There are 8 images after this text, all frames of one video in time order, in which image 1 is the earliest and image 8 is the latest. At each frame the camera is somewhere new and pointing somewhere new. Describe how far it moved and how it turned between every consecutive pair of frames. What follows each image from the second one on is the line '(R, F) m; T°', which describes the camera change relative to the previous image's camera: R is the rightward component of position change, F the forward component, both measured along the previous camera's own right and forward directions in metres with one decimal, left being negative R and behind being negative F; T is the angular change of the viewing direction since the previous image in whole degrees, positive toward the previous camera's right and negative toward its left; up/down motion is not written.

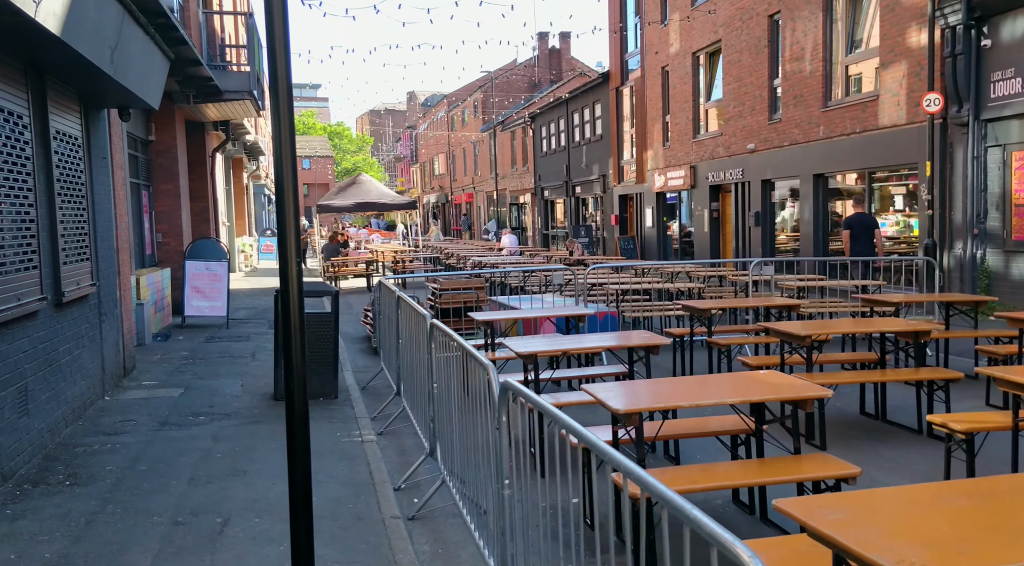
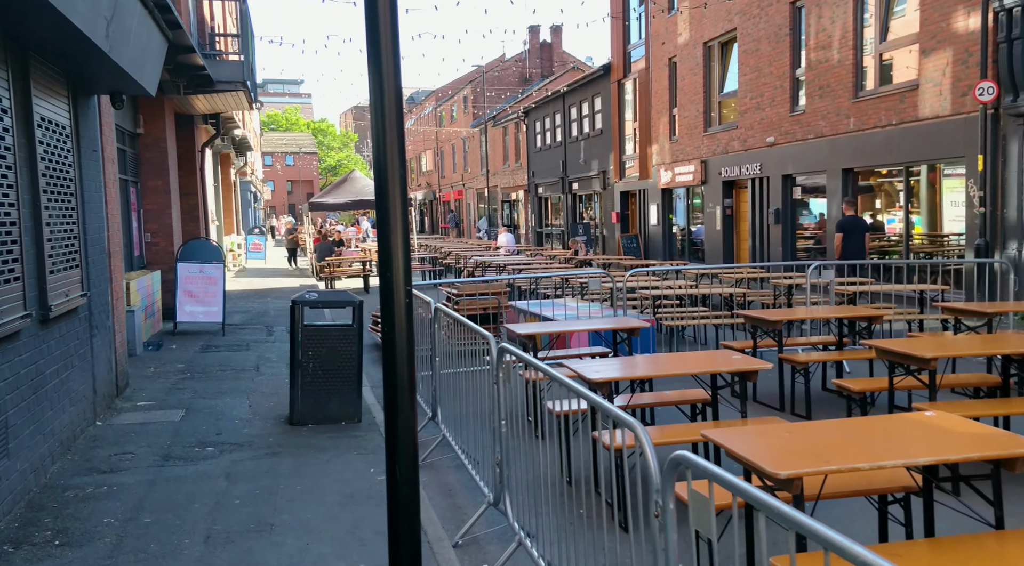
(-0.5, +1.0) m; +1°
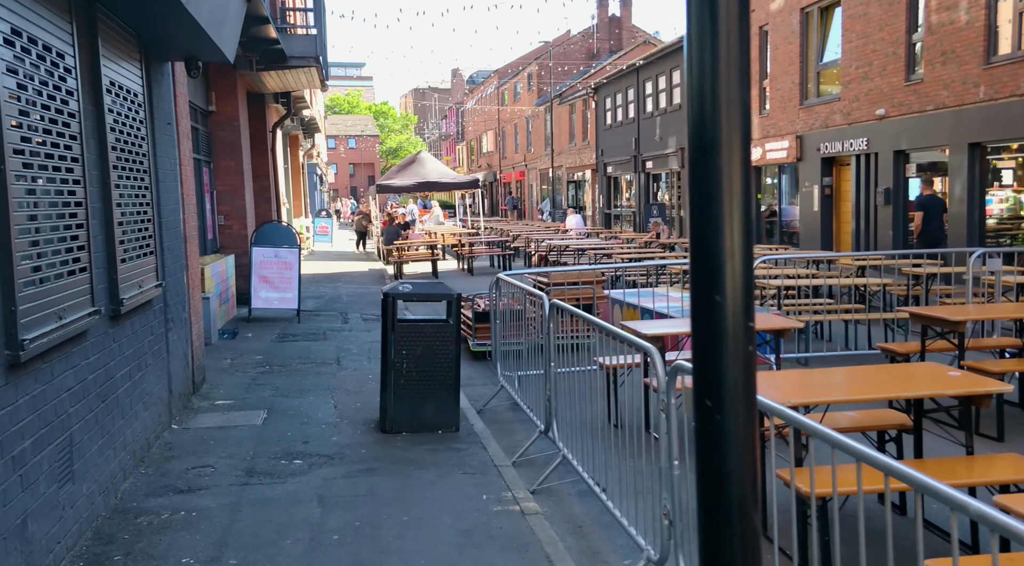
(-0.5, +1.0) m; -4°
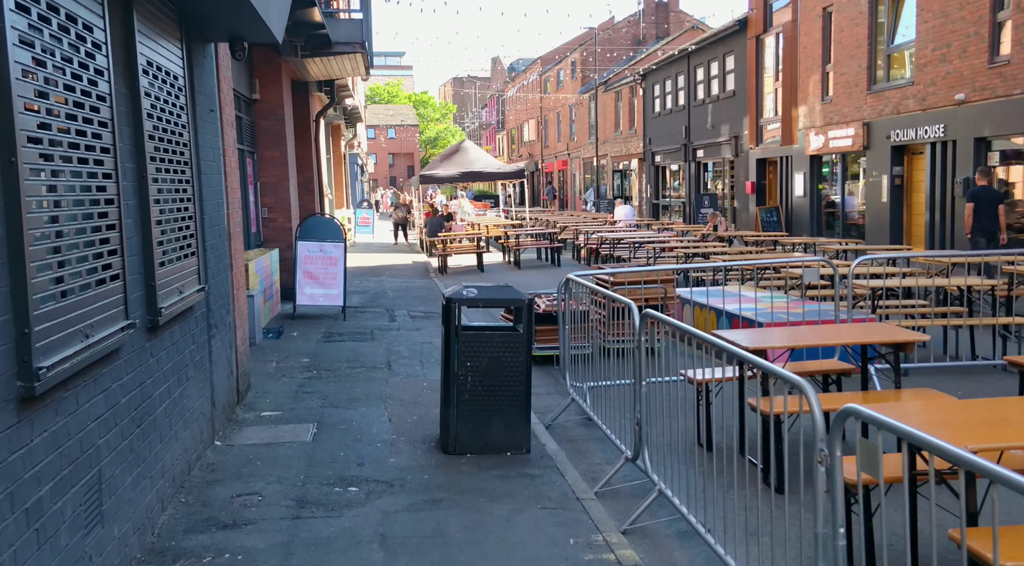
(-0.3, +0.7) m; -2°
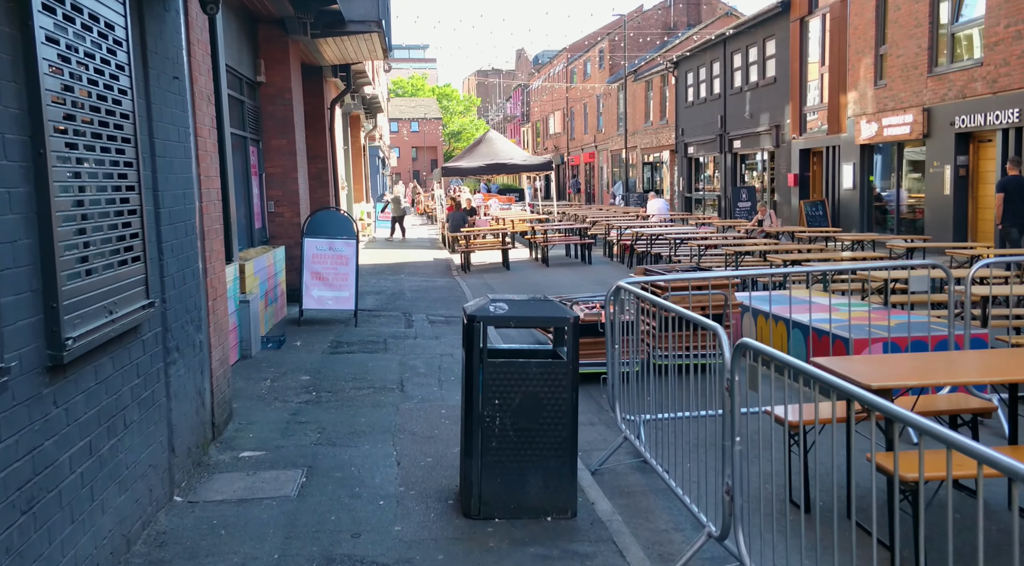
(-0.1, +1.5) m; -1°
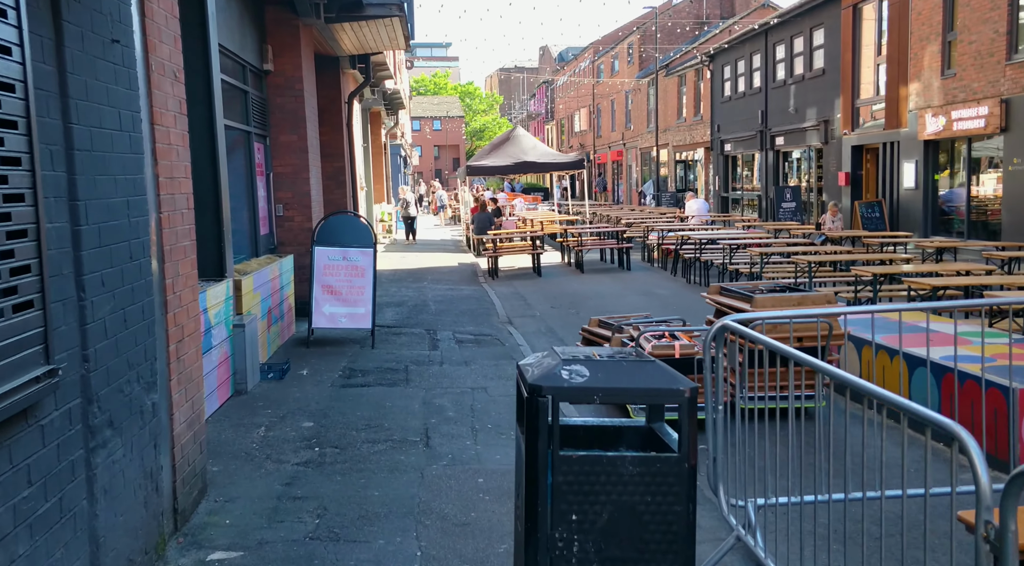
(-0.2, +1.6) m; -1°
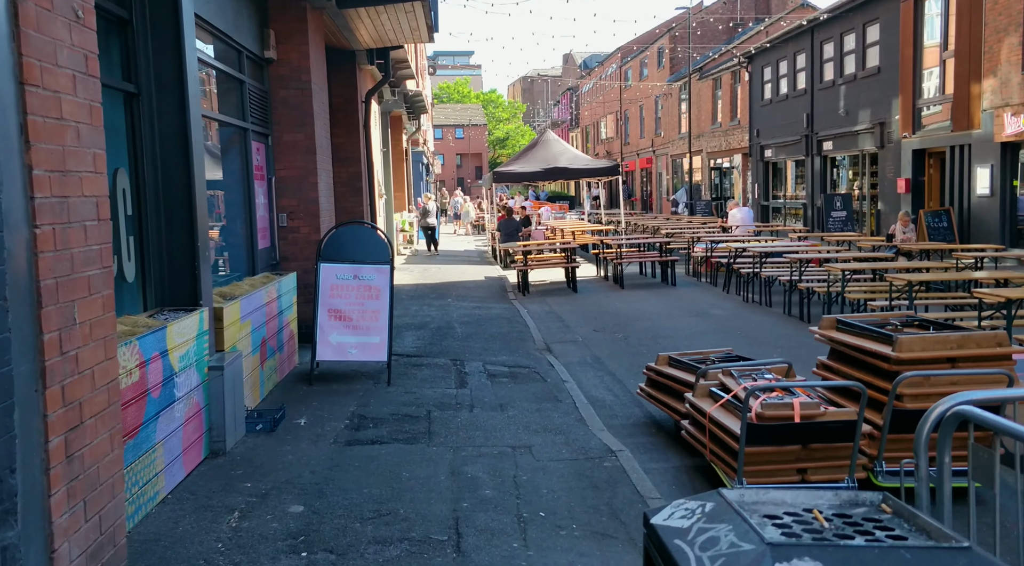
(-0.2, +1.8) m; -1°
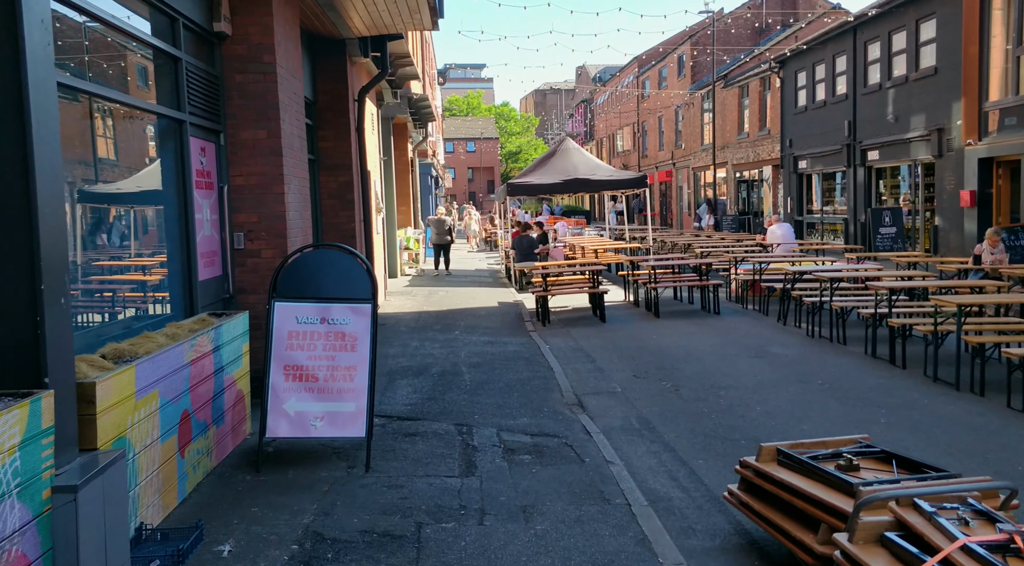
(-0.1, +2.5) m; -1°
